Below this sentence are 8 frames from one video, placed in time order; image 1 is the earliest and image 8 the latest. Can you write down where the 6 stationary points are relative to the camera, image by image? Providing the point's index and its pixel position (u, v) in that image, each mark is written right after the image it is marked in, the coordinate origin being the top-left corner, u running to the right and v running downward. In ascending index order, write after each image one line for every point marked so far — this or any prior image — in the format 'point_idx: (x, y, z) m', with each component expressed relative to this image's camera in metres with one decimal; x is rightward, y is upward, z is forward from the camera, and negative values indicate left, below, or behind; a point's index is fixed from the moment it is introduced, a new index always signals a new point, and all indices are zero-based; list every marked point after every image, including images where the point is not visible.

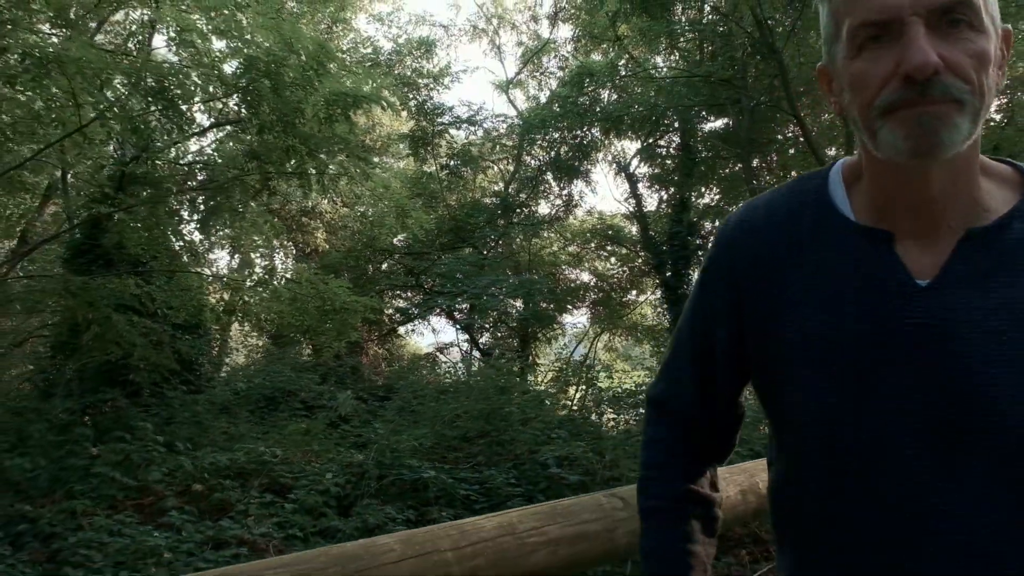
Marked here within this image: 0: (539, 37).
0: (+0.7, +6.4, +16.7) m
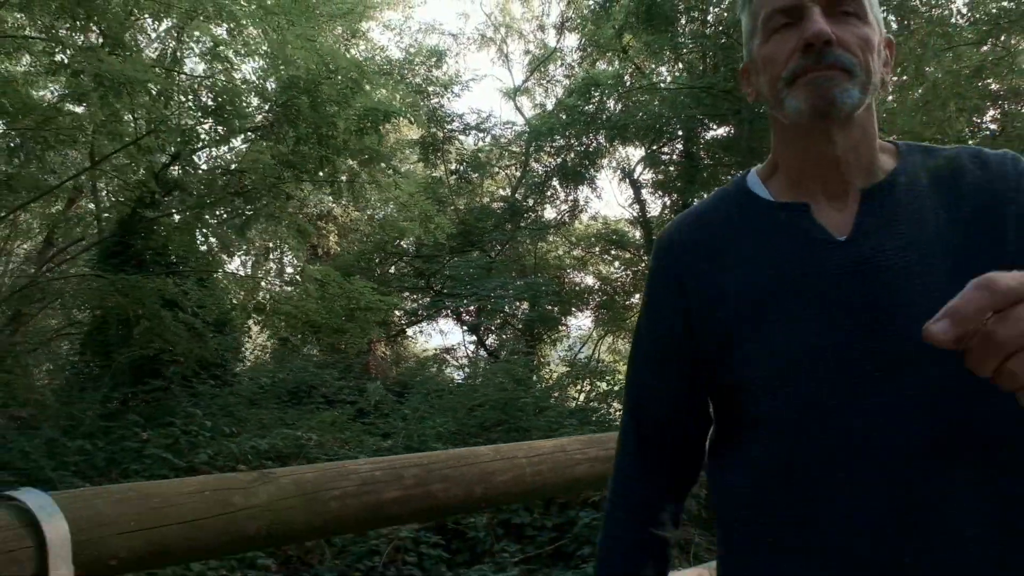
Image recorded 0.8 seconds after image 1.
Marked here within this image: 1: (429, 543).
0: (+0.9, +6.3, +17.2) m
1: (-0.6, -1.9, +5.0) m
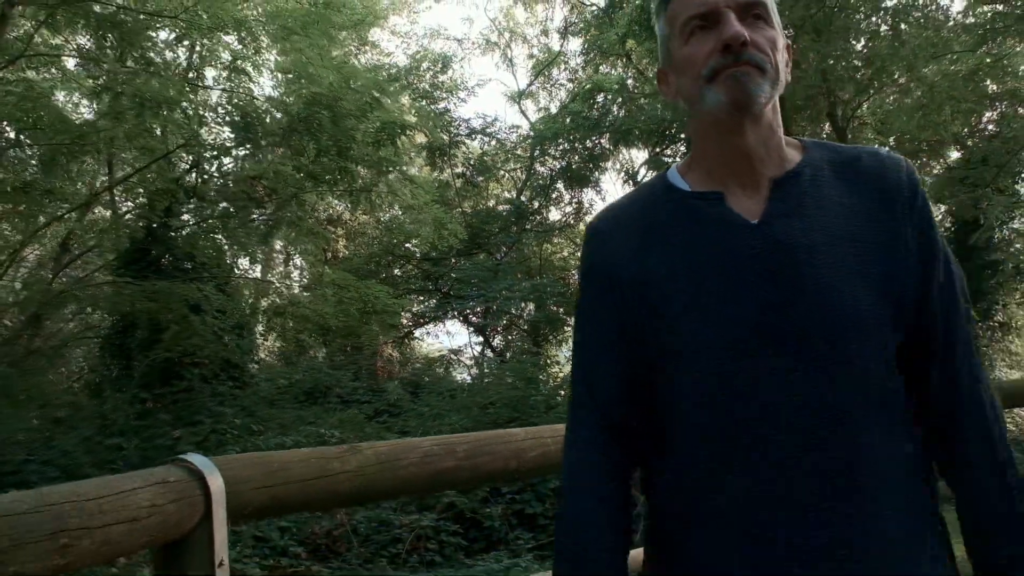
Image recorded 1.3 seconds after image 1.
0: (+1.0, +6.3, +17.5) m
1: (-0.5, -1.9, +5.3) m
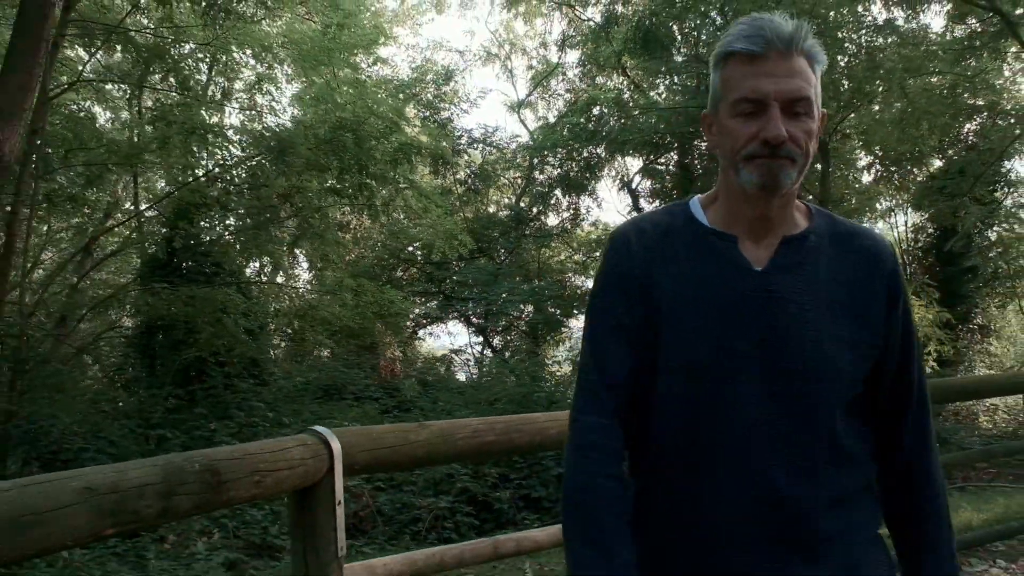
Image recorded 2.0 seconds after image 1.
0: (+1.0, +6.2, +18.2) m
1: (-0.4, -2.0, +6.0) m
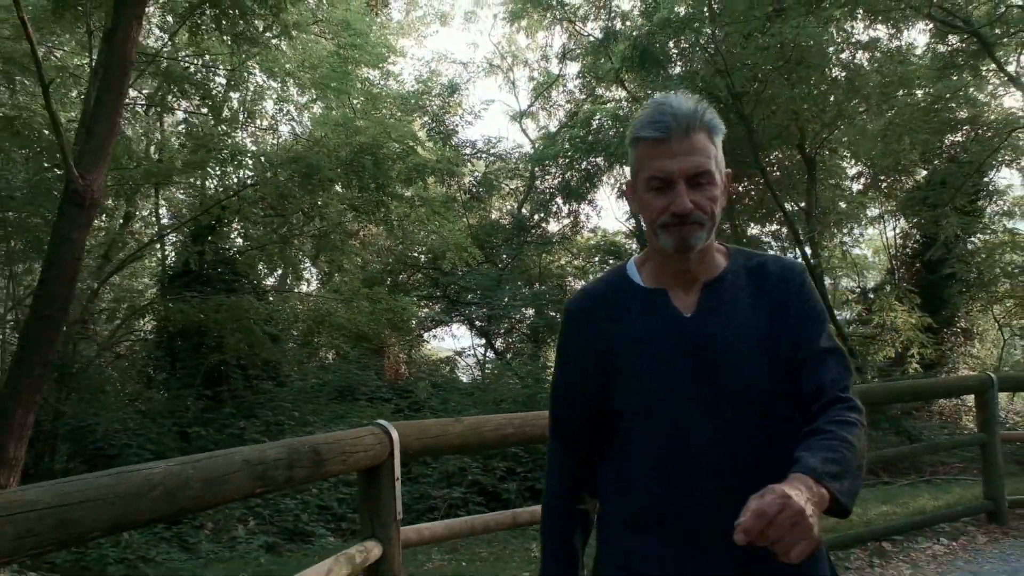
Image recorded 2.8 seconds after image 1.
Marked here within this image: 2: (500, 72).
0: (+1.0, +6.1, +18.8) m
1: (-0.4, -2.1, +6.6) m
2: (-0.4, +6.4, +19.6) m
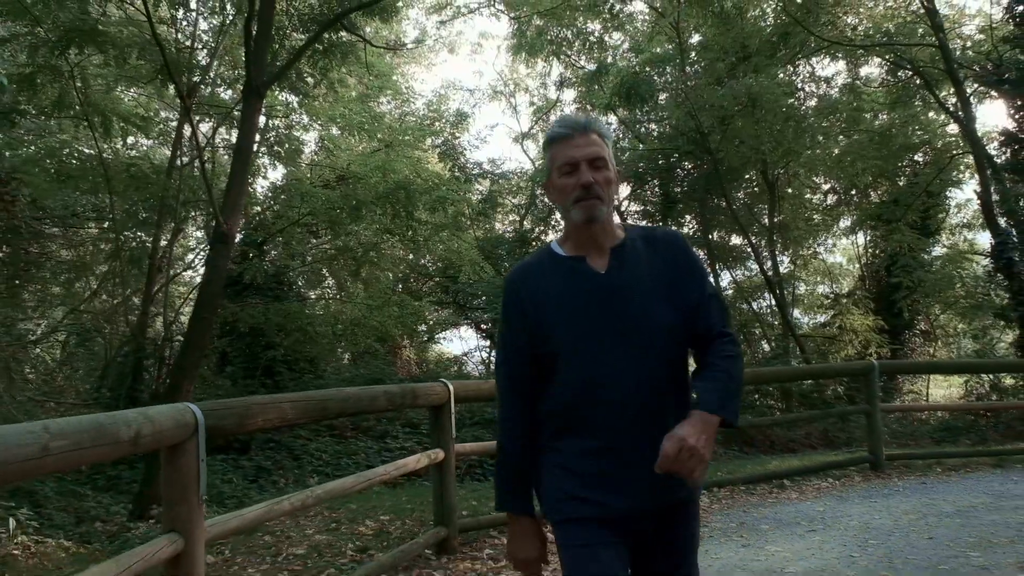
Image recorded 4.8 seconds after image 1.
0: (+1.1, +5.9, +20.7) m
1: (-0.3, -2.2, +8.4) m
2: (-0.3, +6.2, +21.5) m
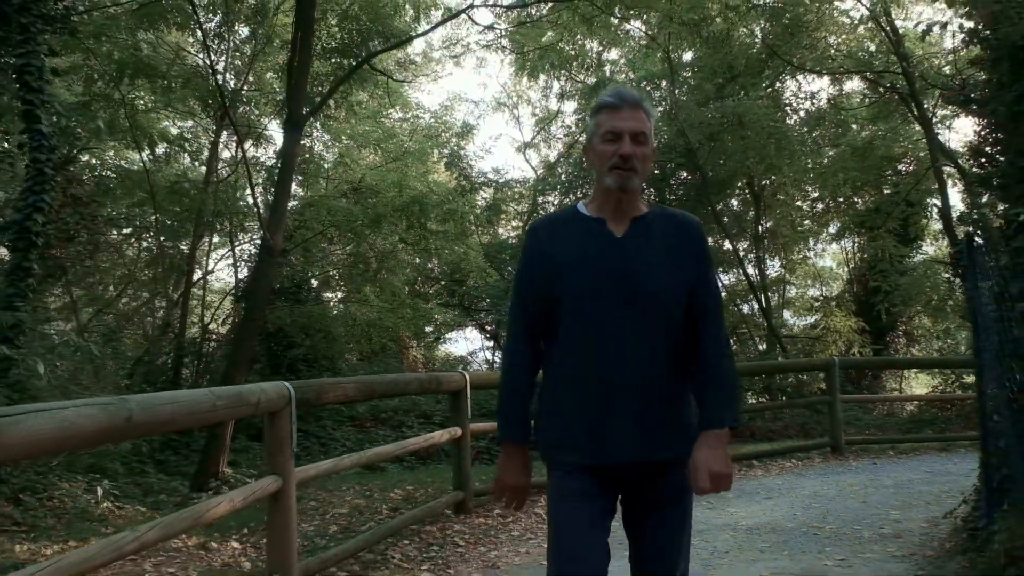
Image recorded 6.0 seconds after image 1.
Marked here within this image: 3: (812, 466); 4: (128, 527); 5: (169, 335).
0: (+1.2, +5.8, +21.7) m
1: (-0.2, -2.3, +9.4) m
2: (-0.2, +6.1, +22.5) m
3: (+3.3, -2.0, +7.4) m
4: (-3.2, -2.0, +5.5) m
5: (-6.2, -0.8, +11.9) m
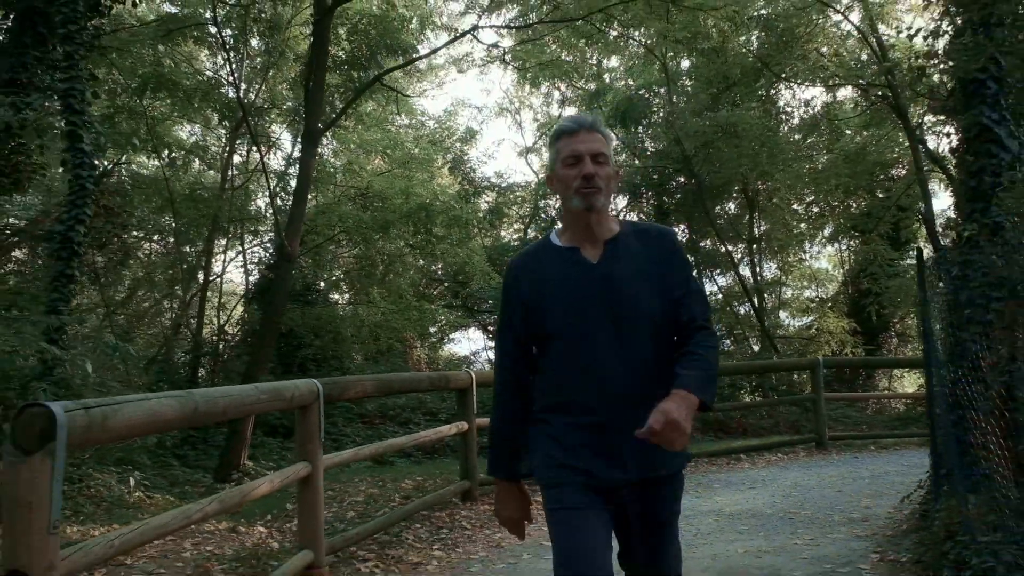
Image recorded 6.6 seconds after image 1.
0: (+1.3, +5.7, +22.1) m
1: (-0.2, -2.3, +9.9) m
2: (-0.1, +6.0, +22.9) m
3: (+3.3, -2.0, +7.8) m
4: (-3.2, -2.0, +6.0) m
5: (-6.1, -0.9, +12.4) m
